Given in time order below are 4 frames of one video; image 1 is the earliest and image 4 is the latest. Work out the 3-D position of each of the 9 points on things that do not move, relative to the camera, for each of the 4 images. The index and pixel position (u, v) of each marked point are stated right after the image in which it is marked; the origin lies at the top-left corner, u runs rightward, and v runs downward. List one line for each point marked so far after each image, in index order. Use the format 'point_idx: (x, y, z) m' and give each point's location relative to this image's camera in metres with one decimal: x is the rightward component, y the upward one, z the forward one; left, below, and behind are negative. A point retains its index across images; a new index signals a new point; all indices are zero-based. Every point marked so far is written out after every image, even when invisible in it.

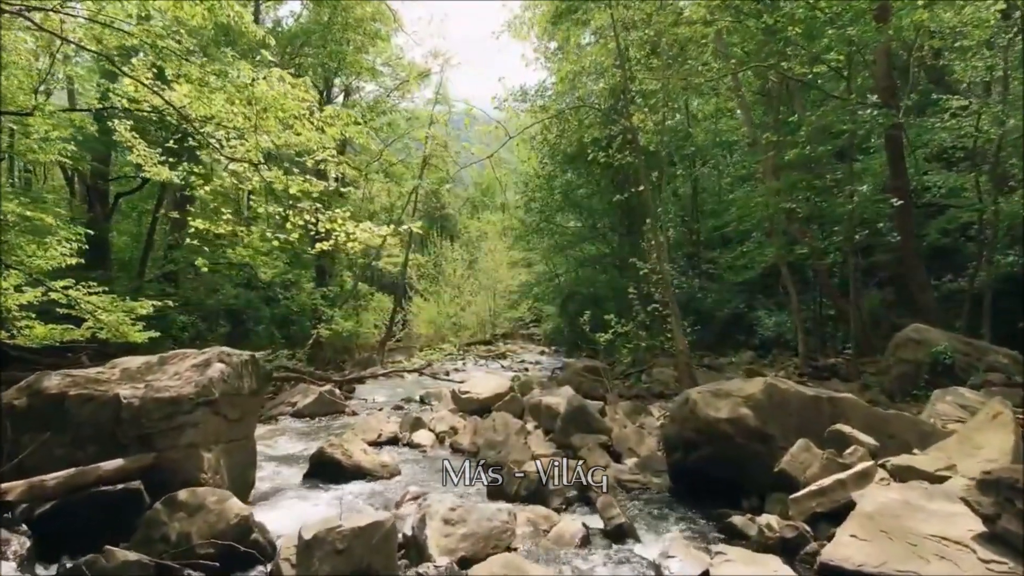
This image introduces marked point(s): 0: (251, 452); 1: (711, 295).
0: (-2.5, -1.5, +6.0) m
1: (+4.4, -0.2, +14.3) m
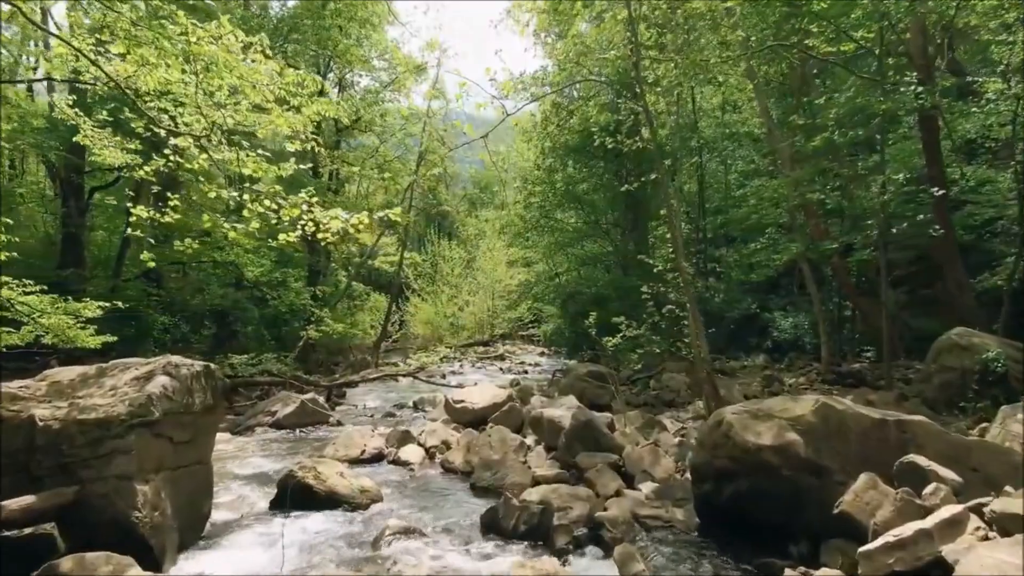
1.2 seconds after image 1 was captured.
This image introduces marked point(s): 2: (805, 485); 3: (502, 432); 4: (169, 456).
0: (-2.5, -1.5, +5.1) m
1: (+4.4, -0.2, +13.4) m
2: (+2.0, -1.4, +4.3) m
3: (-0.1, -1.6, +7.2) m
4: (-2.5, -1.2, +4.7) m
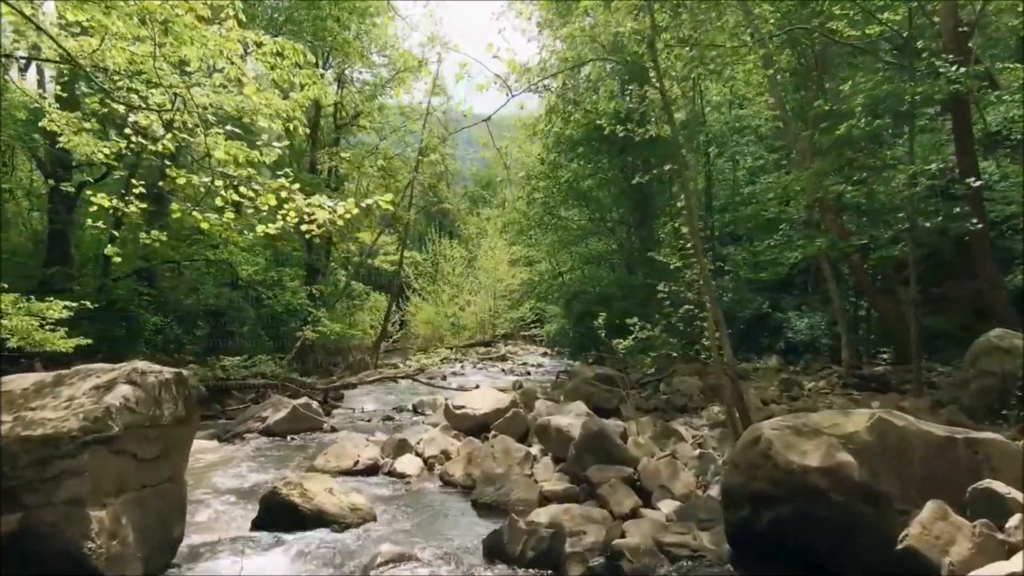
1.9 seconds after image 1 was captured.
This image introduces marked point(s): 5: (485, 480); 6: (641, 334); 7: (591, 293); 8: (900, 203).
0: (-2.4, -1.5, +4.6) m
1: (+4.5, -0.1, +12.9) m
2: (+2.1, -1.4, +3.8) m
3: (-0.1, -1.6, +6.6) m
4: (-2.5, -1.2, +4.2) m
5: (-0.3, -1.9, +6.2) m
6: (+1.8, -0.6, +8.8) m
7: (+2.0, -0.1, +15.8) m
8: (+5.2, +1.1, +8.5) m
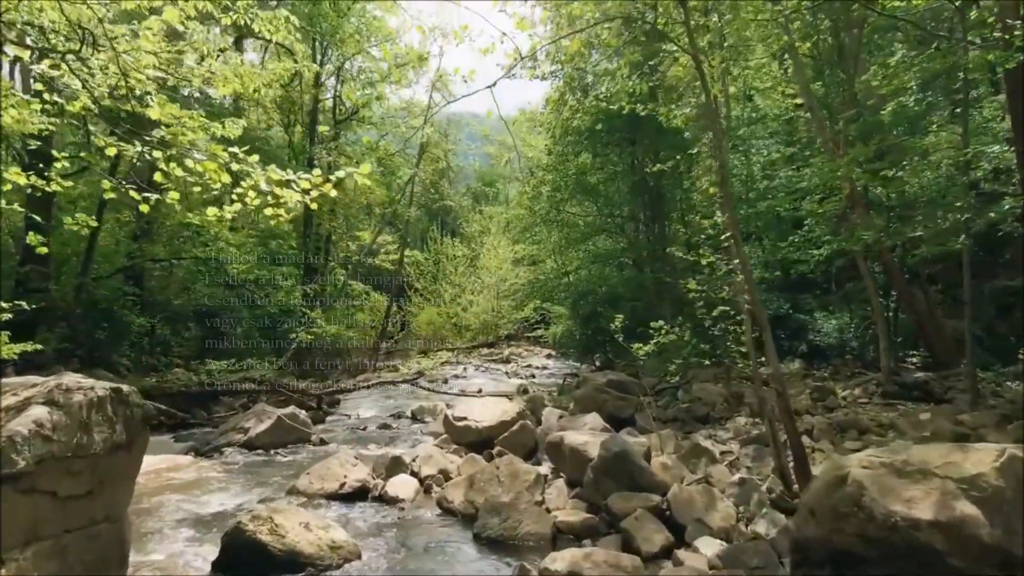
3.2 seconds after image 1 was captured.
0: (-2.4, -1.5, +3.7) m
1: (+4.6, -0.1, +12.0) m
2: (+2.1, -1.3, +3.0) m
3: (0.0, -1.6, +5.8) m
4: (-2.4, -1.2, +3.3) m
5: (-0.2, -1.8, +5.3) m
6: (+1.9, -0.6, +8.0) m
7: (+2.1, -0.1, +14.9) m
8: (+5.3, +1.2, +7.7) m
